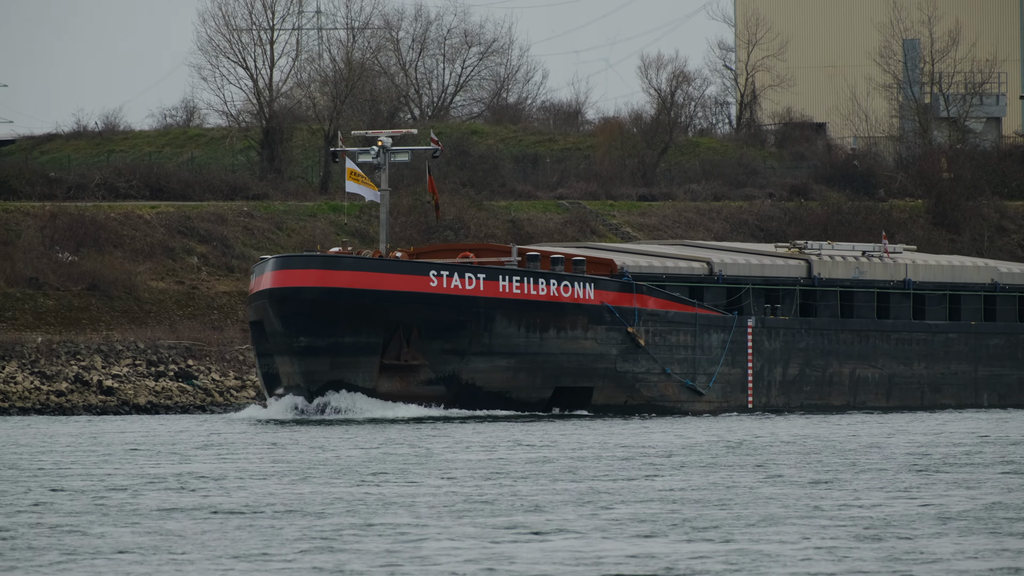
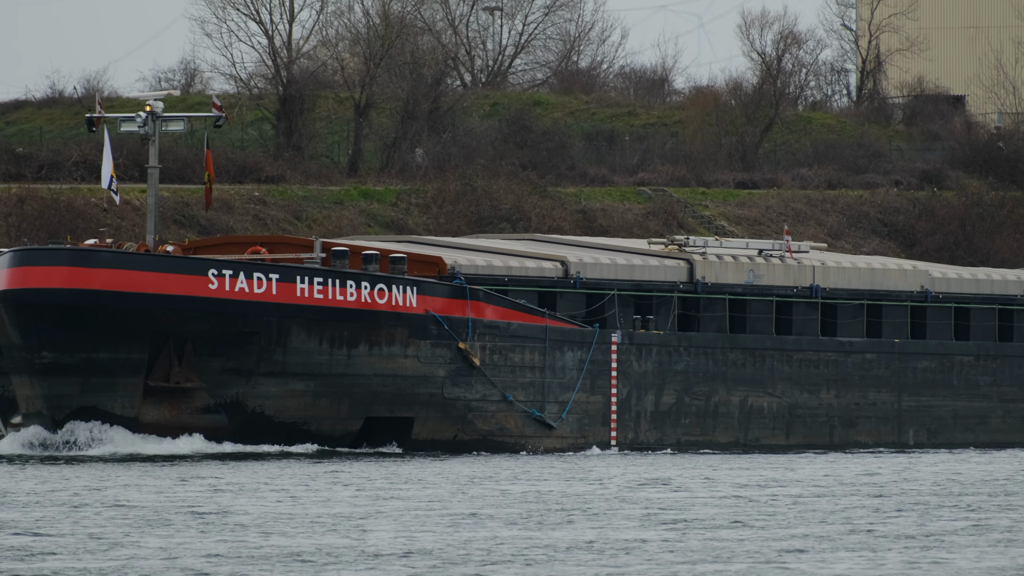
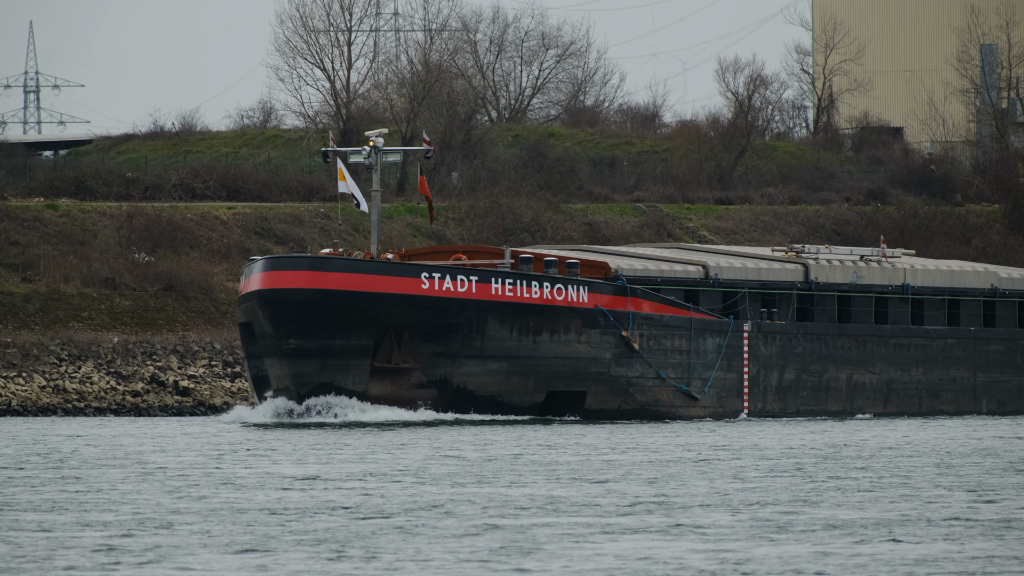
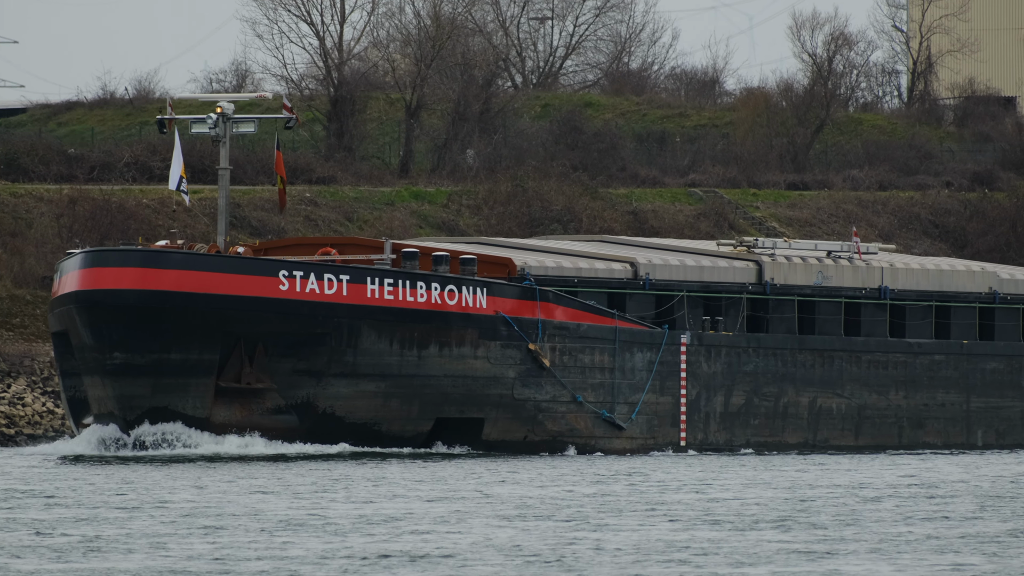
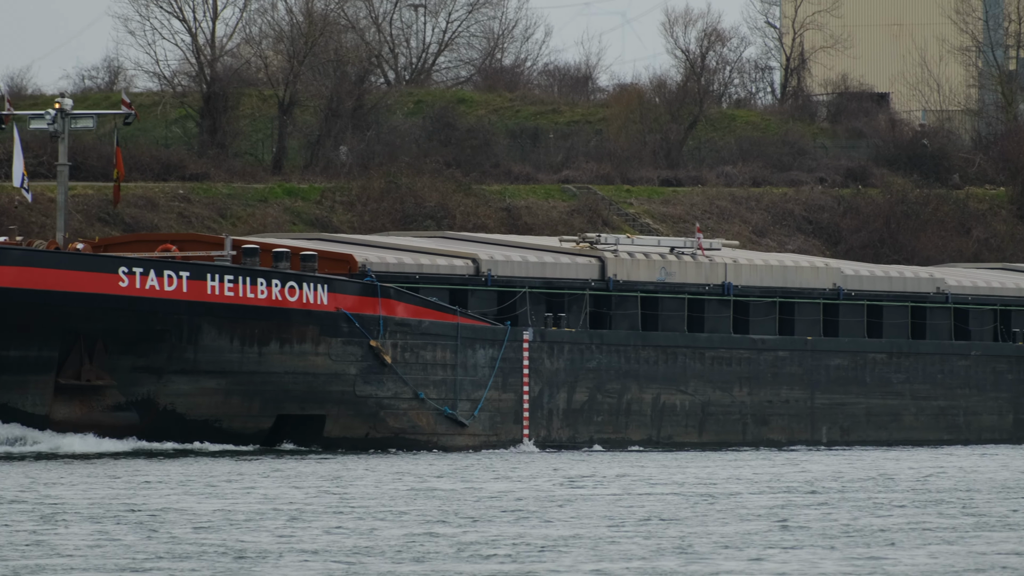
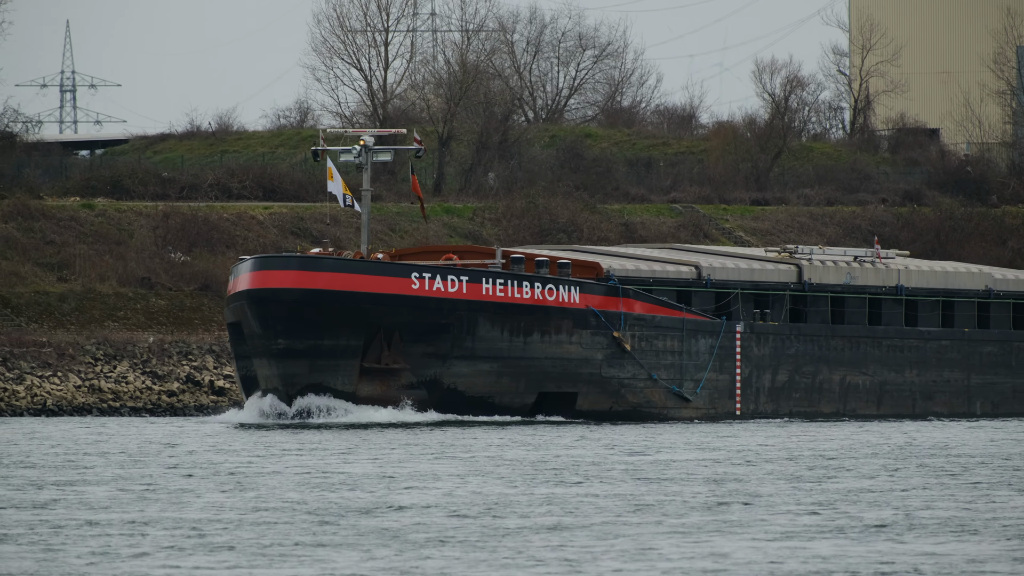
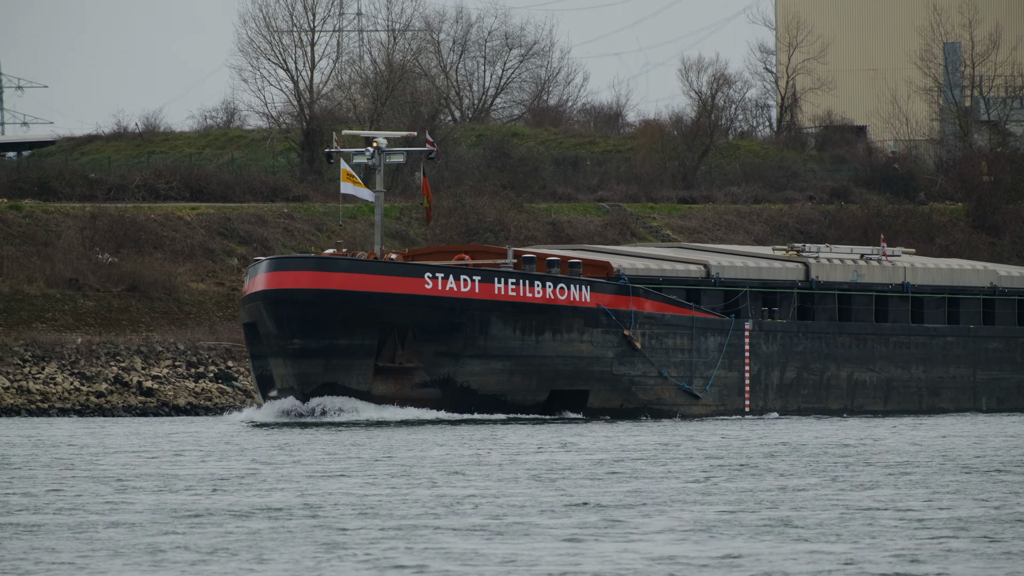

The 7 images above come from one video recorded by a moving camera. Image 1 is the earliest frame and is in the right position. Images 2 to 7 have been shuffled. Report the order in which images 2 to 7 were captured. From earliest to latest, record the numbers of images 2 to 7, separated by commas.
7, 3, 6, 4, 2, 5
